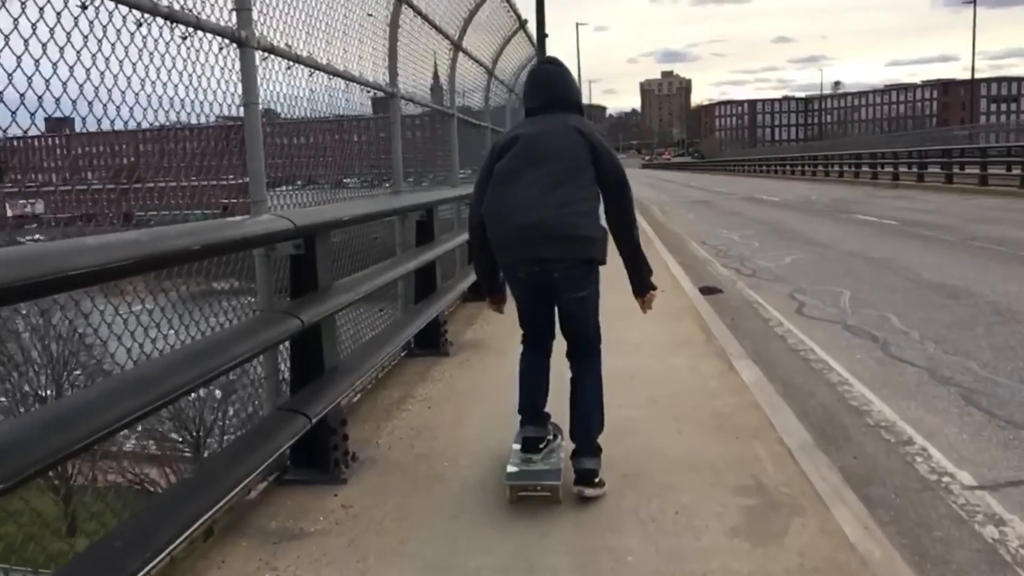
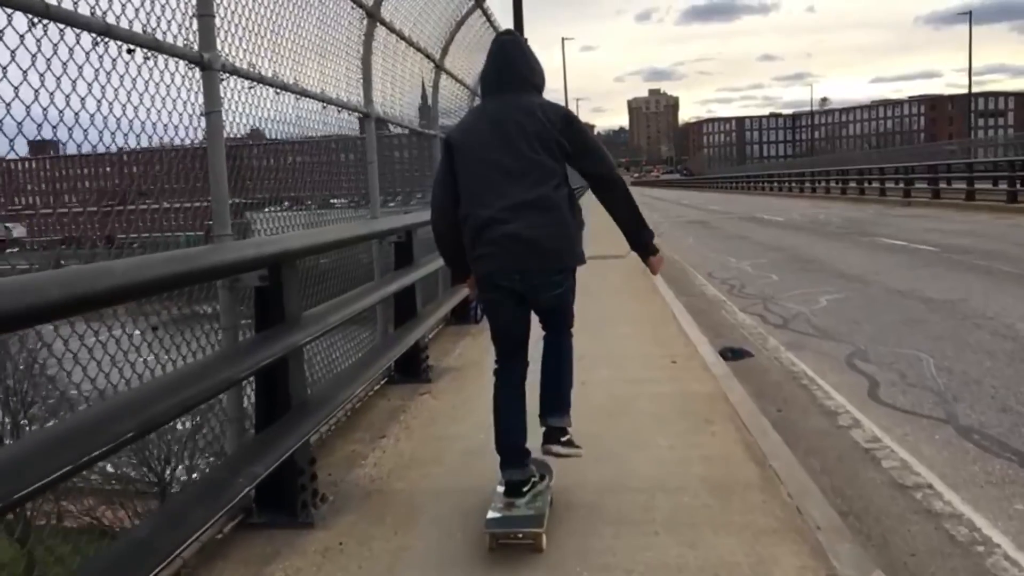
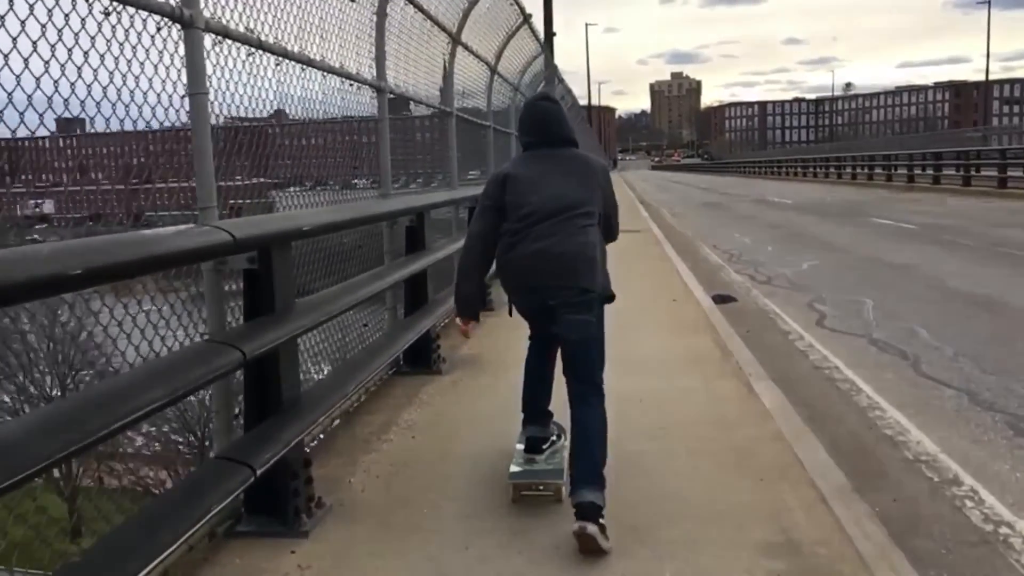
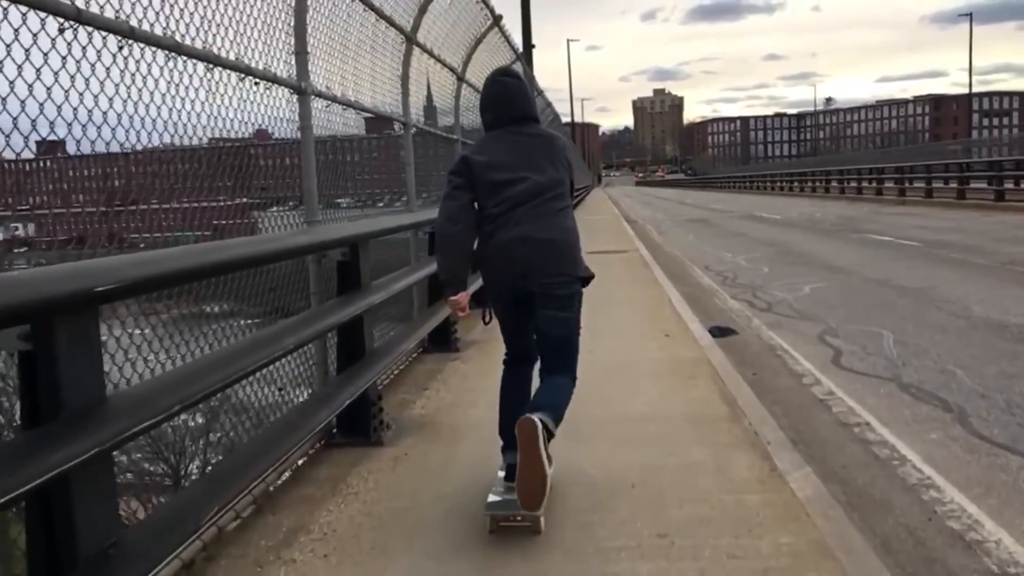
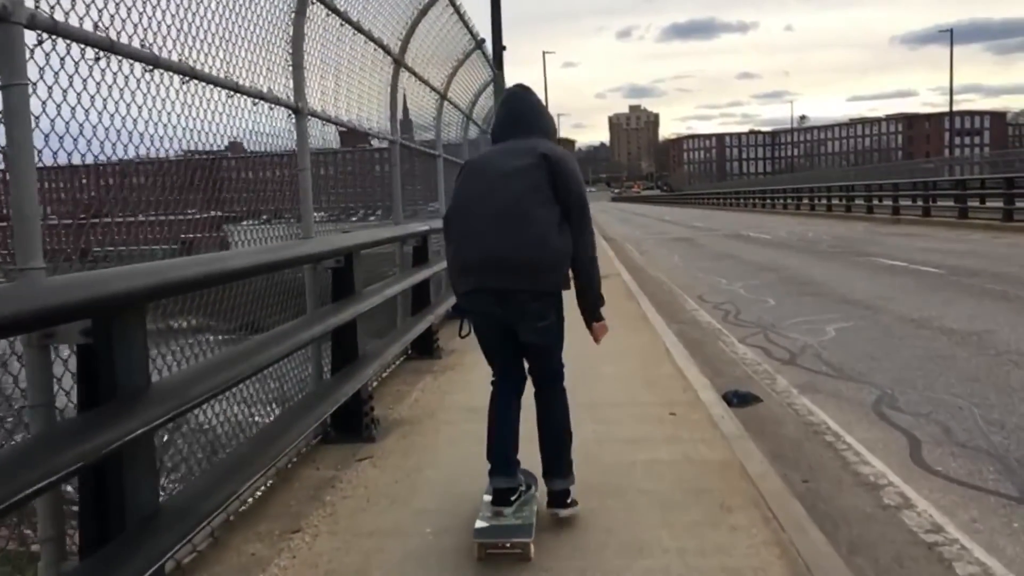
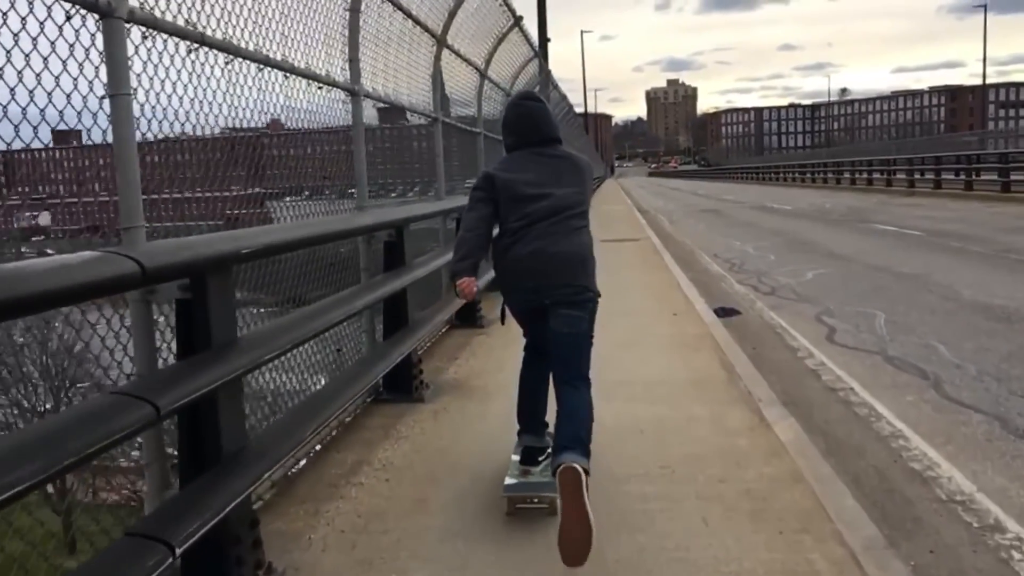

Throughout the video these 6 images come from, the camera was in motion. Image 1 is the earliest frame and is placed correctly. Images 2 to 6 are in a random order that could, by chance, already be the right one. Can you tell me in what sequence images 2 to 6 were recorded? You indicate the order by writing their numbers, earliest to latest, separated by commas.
3, 6, 4, 2, 5
